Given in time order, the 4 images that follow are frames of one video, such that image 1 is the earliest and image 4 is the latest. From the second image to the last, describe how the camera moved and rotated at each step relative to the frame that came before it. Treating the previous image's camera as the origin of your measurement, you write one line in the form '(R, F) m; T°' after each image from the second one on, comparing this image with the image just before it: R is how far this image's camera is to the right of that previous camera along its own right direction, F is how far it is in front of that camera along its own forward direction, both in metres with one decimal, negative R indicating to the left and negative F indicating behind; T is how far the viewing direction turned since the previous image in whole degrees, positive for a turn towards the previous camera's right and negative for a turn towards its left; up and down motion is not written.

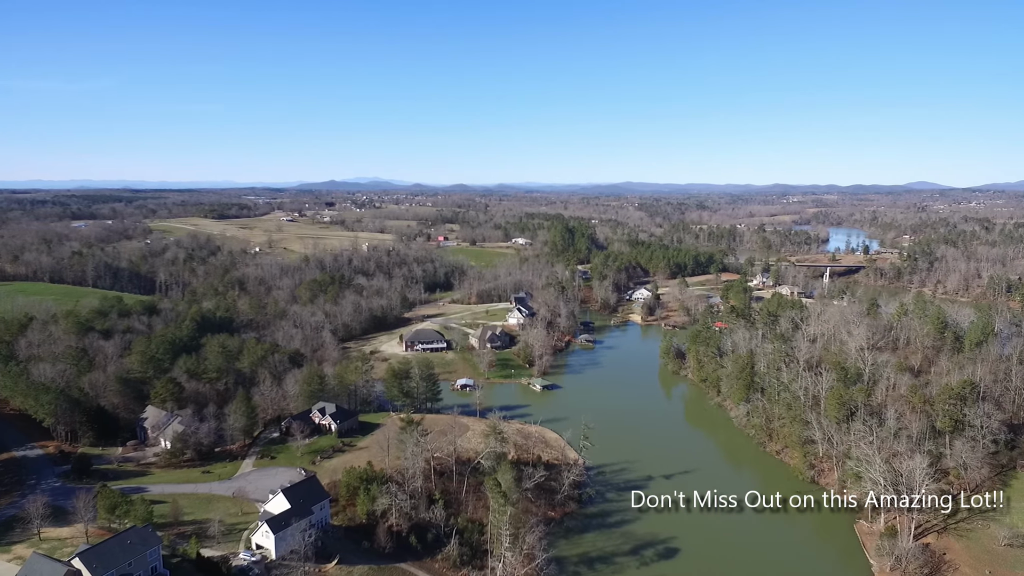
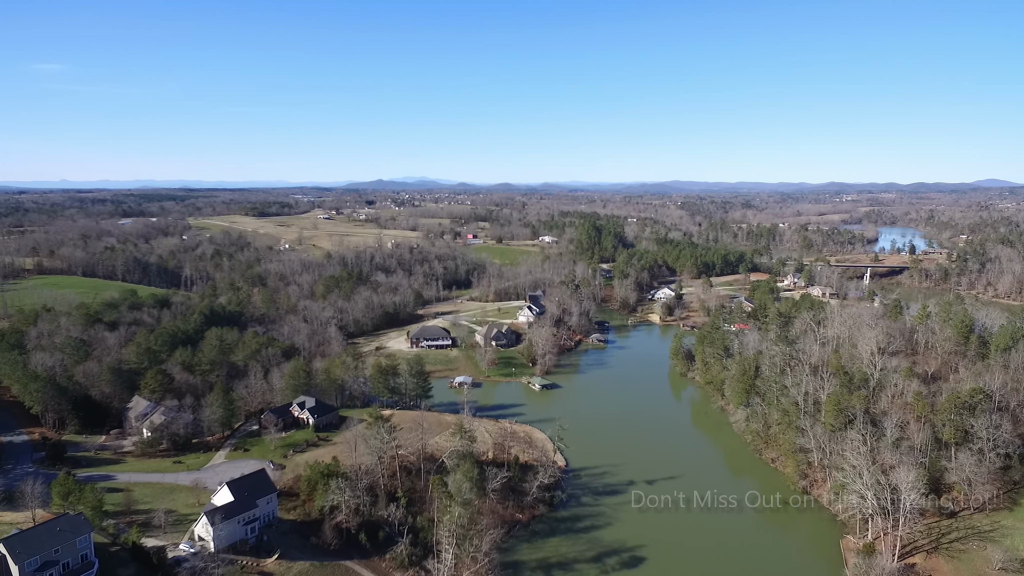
(+2.7, +0.6) m; -4°
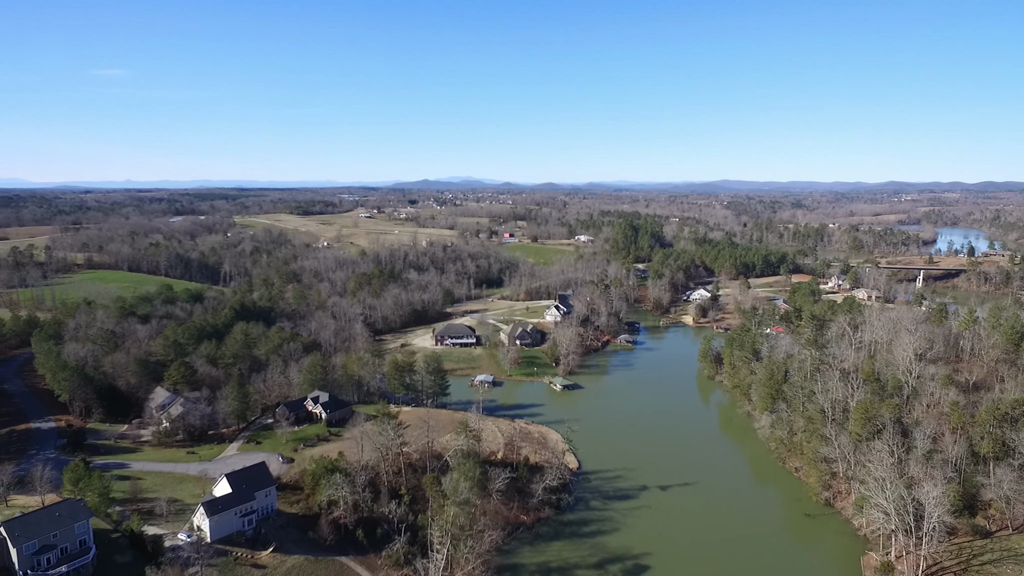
(+1.3, +0.4) m; -4°
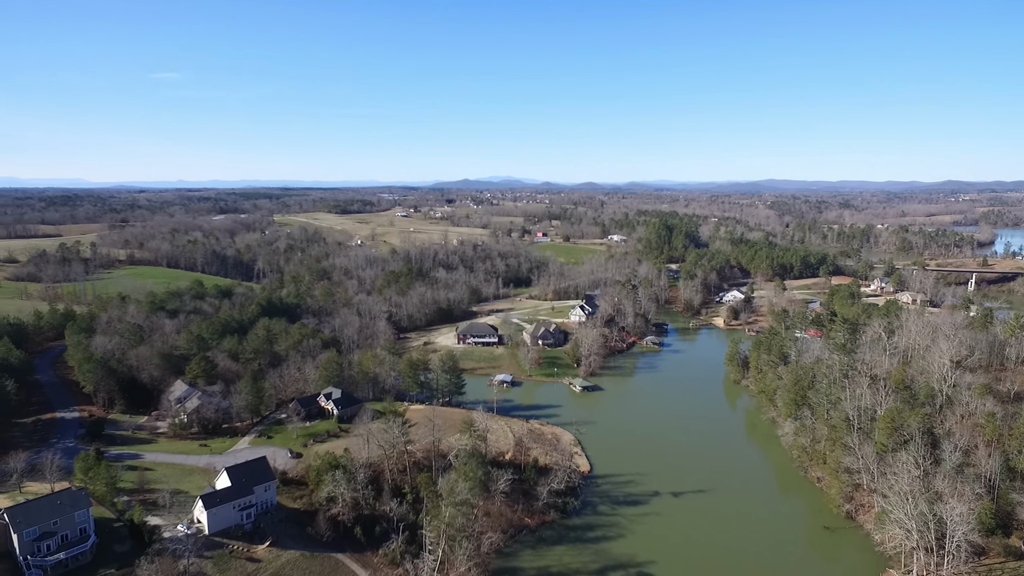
(+1.1, +0.4) m; -4°
